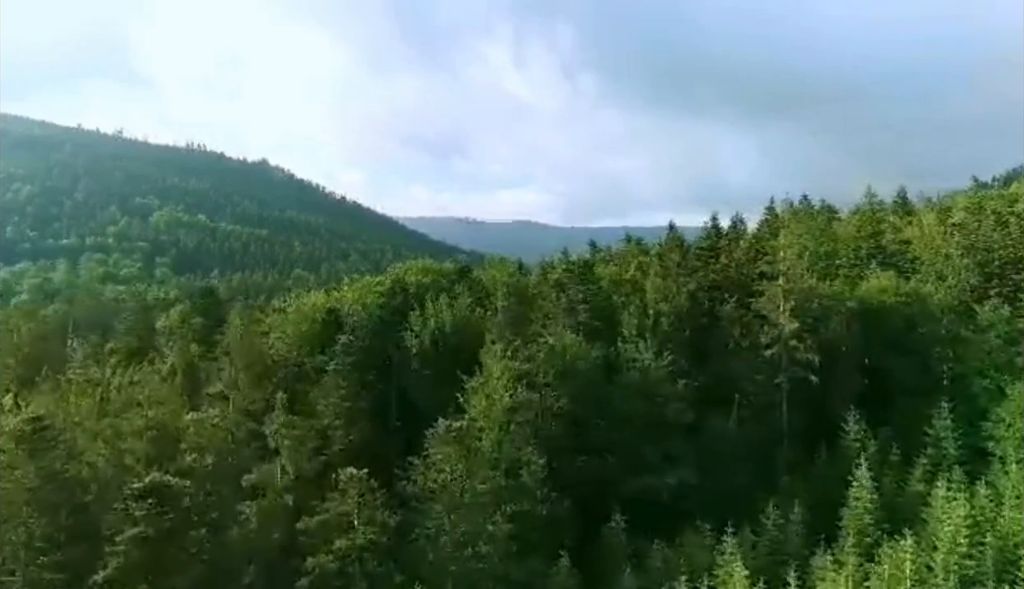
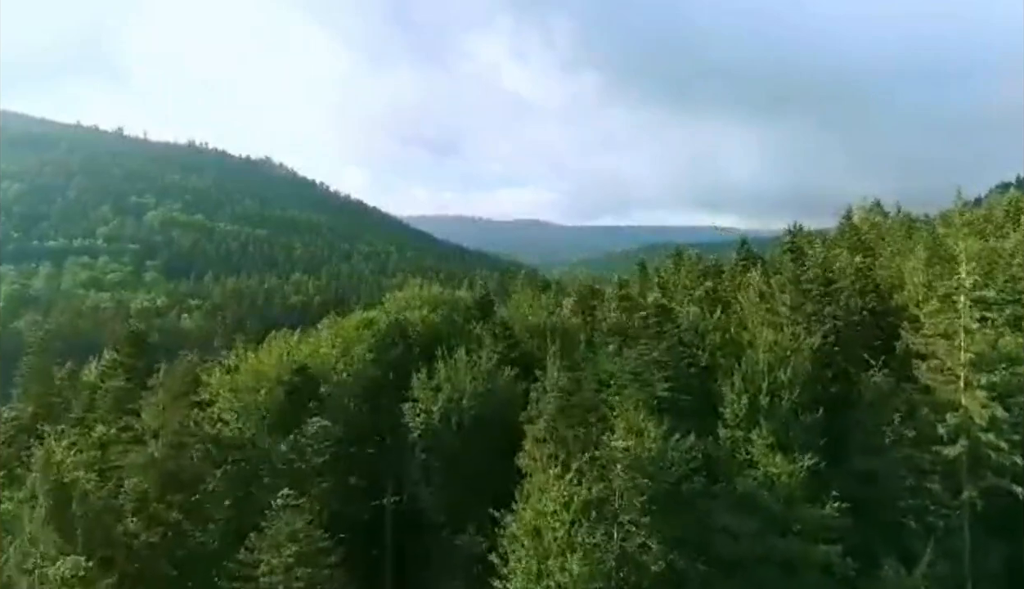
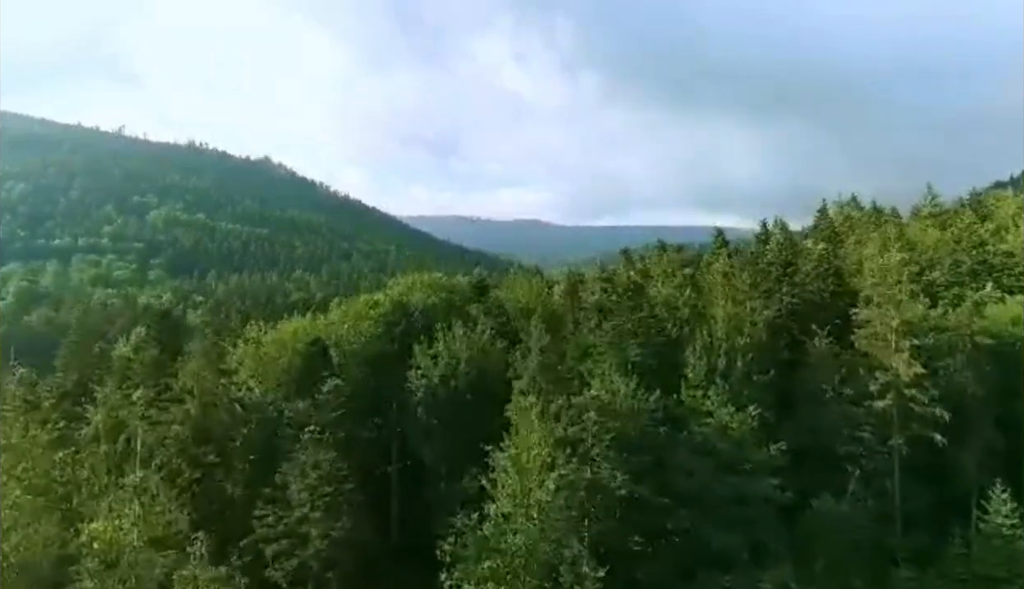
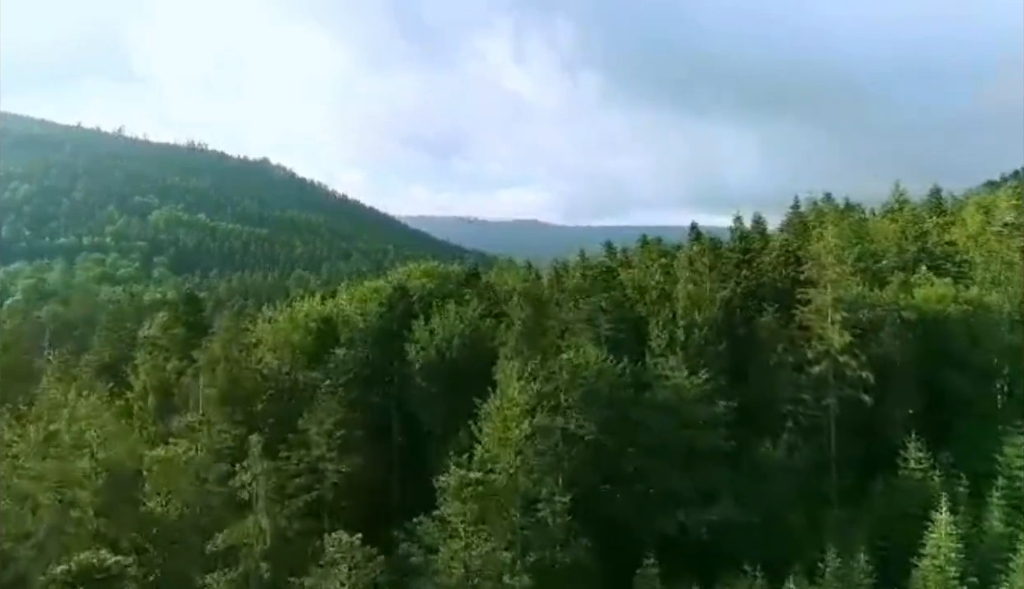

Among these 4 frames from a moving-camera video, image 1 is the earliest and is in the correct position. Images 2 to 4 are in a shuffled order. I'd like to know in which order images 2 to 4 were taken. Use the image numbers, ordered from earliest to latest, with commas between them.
4, 3, 2
